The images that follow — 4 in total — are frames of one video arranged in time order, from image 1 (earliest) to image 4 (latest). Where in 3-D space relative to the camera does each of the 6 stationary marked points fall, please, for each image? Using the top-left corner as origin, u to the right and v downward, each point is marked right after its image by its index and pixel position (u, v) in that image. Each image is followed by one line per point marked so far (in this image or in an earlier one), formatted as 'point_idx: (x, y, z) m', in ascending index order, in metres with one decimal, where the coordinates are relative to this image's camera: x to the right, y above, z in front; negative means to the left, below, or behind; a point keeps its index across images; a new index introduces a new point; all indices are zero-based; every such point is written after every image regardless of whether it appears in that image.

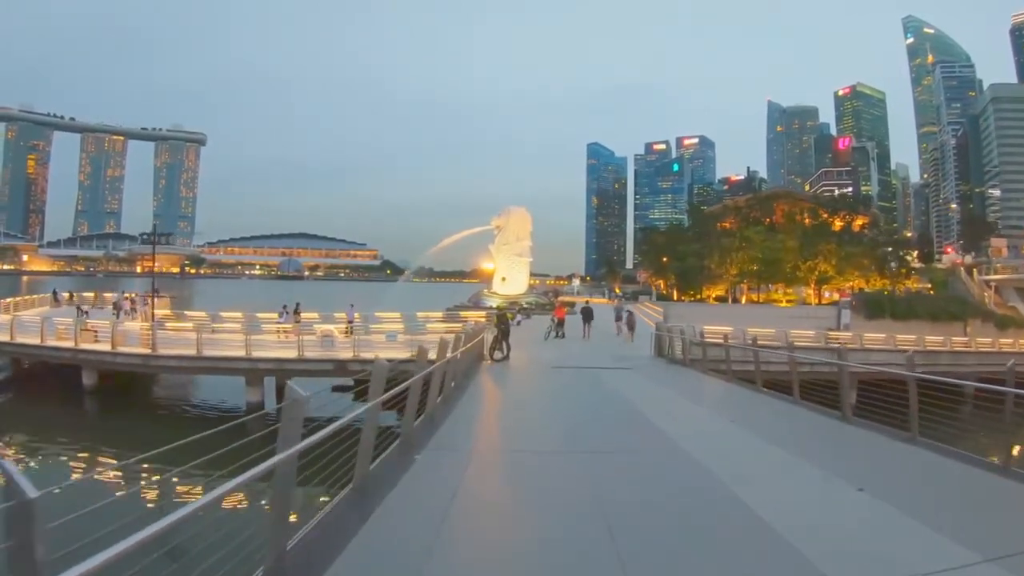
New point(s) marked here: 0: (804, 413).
0: (+5.4, -2.4, +12.5) m
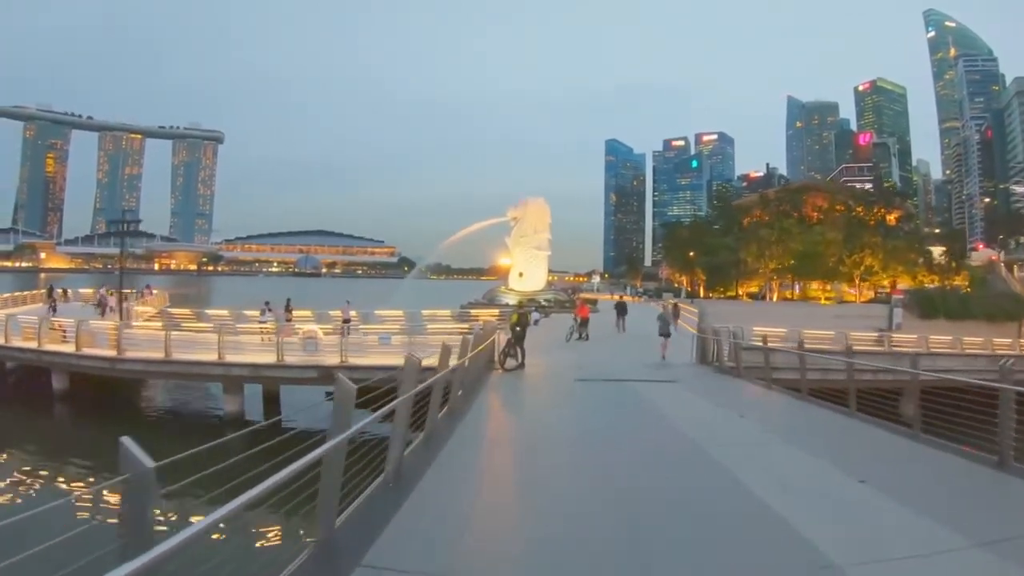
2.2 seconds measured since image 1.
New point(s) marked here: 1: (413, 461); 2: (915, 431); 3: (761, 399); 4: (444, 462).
0: (+5.7, -2.3, +11.4) m
1: (-1.4, -2.3, +8.7) m
2: (+6.1, -2.2, +10.2) m
3: (+4.9, -2.3, +13.3) m
4: (-1.0, -2.3, +8.7) m
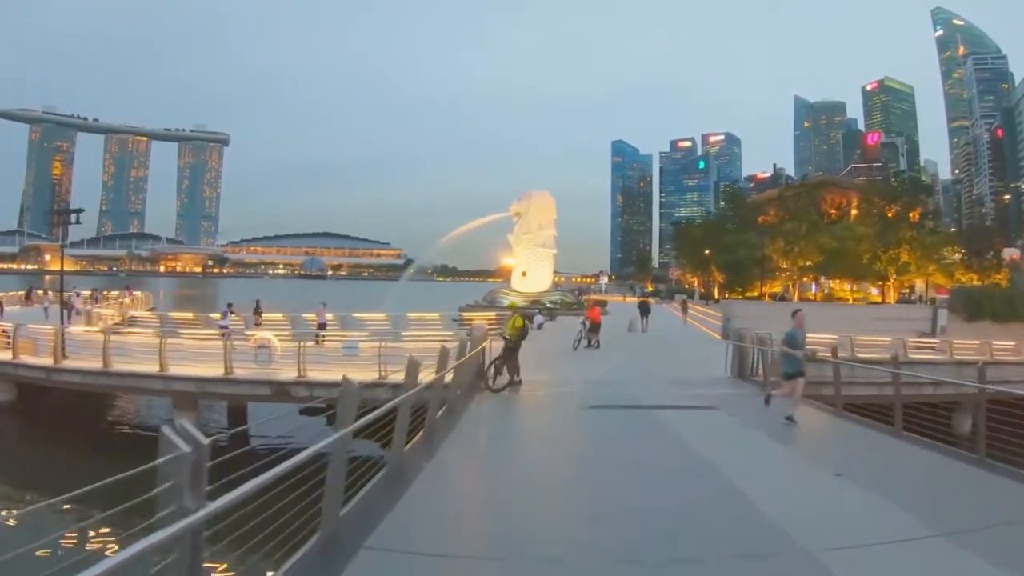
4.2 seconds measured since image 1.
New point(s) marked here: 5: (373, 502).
0: (+5.7, -2.3, +10.5) m
1: (-1.3, -2.3, +7.8) m
2: (+6.1, -2.2, +9.2) m
3: (+5.0, -2.3, +12.4) m
4: (-1.0, -2.3, +7.8) m
5: (-1.4, -2.2, +6.6) m
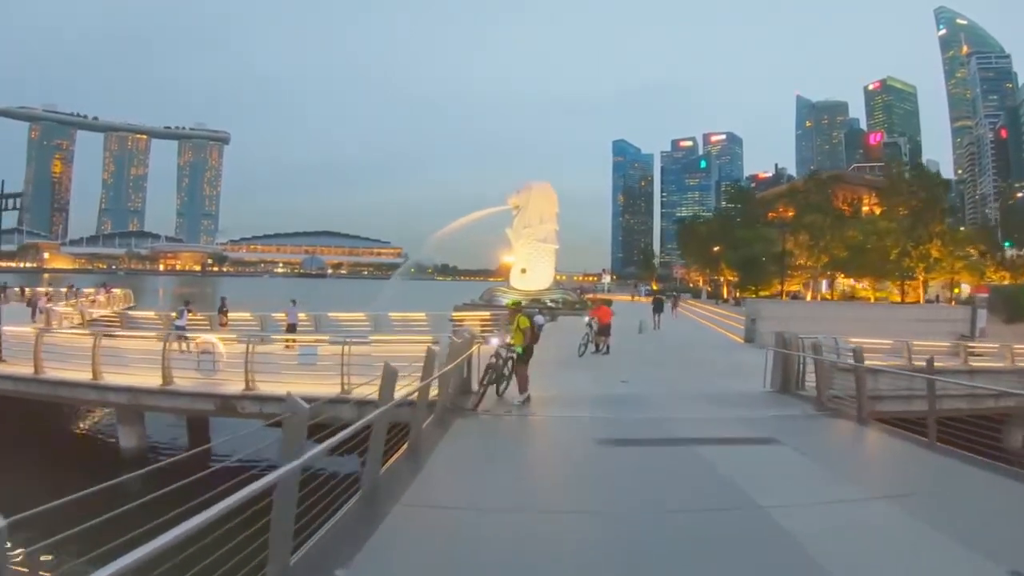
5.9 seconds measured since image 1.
0: (+5.7, -2.3, +9.7) m
1: (-1.4, -2.2, +7.0) m
2: (+6.1, -2.2, +8.5) m
3: (+5.0, -2.3, +11.6) m
4: (-1.0, -2.2, +7.1) m
5: (-1.5, -2.2, +5.8) m
